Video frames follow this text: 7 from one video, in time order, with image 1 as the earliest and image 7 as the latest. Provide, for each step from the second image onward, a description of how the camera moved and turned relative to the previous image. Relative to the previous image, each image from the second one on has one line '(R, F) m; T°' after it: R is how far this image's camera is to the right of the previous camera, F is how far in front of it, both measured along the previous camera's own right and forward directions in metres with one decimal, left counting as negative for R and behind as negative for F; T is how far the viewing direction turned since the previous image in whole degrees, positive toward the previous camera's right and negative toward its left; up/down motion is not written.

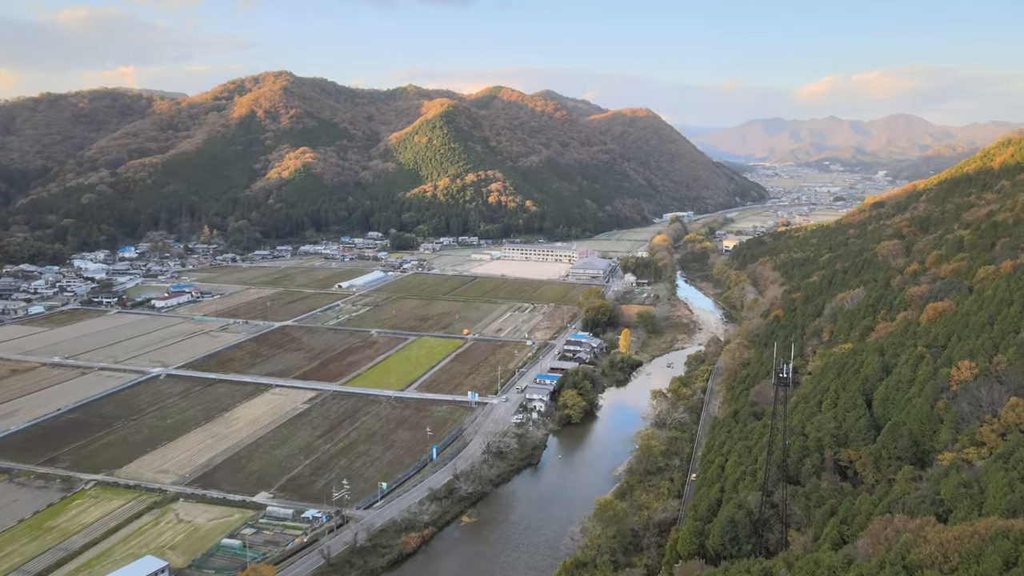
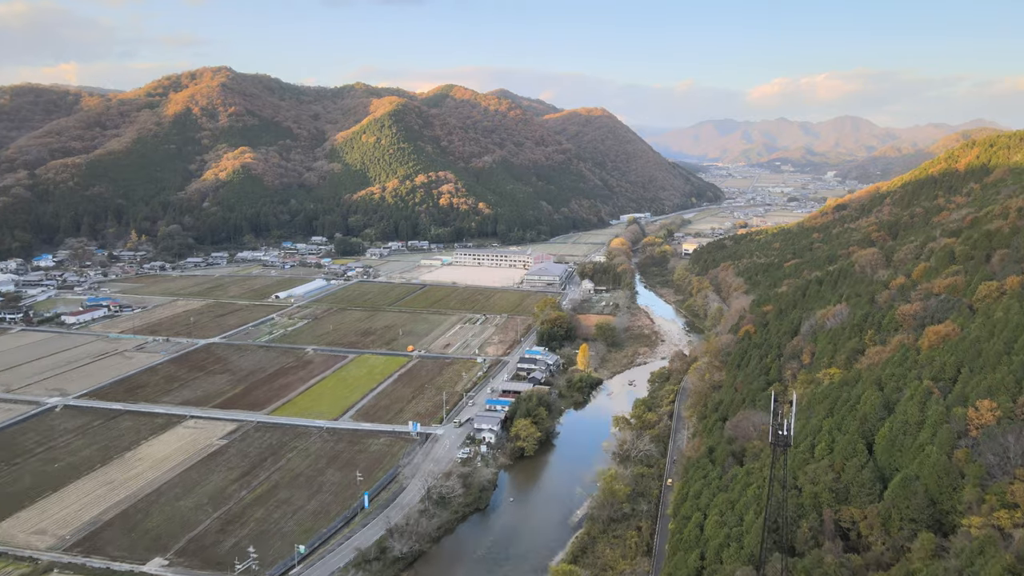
(+0.4, +2.9) m; +3°
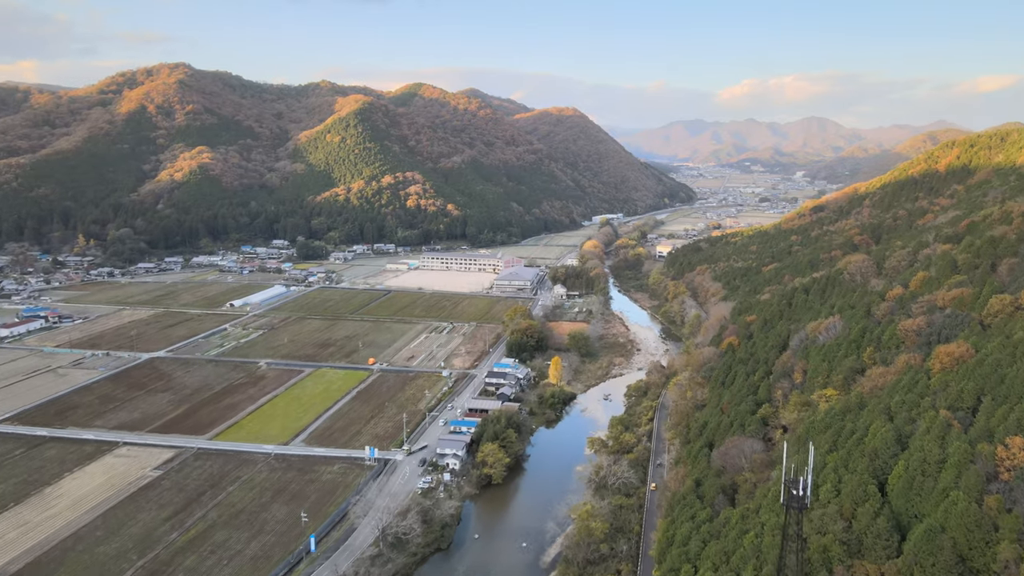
(+0.2, +2.0) m; +2°
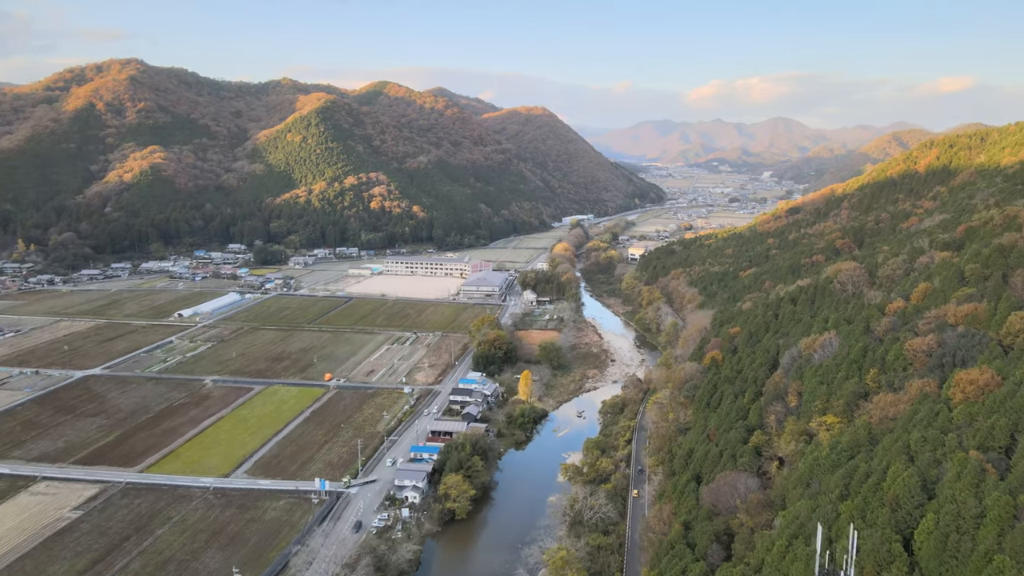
(+0.2, +2.1) m; +2°
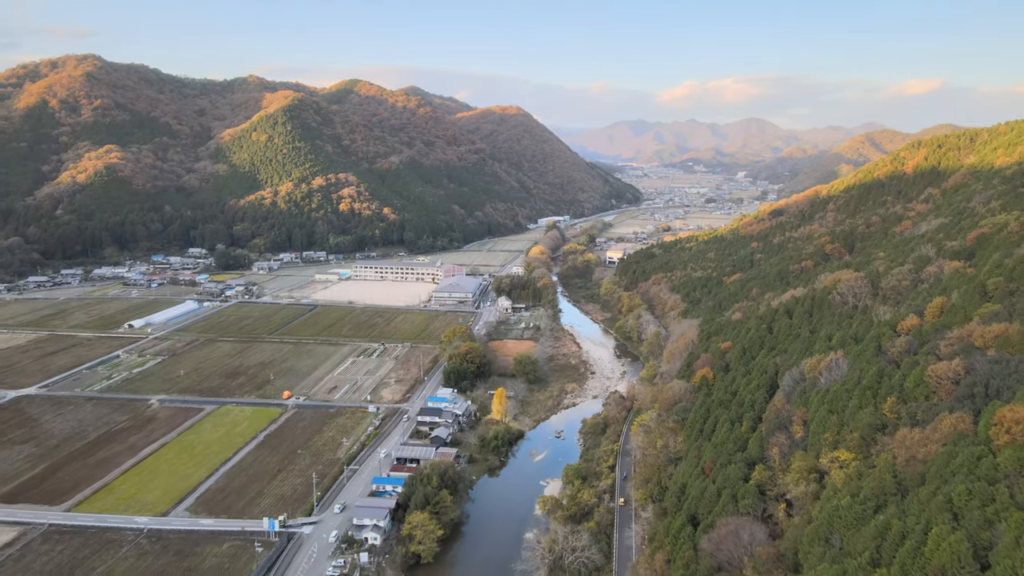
(+0.1, +2.0) m; +2°
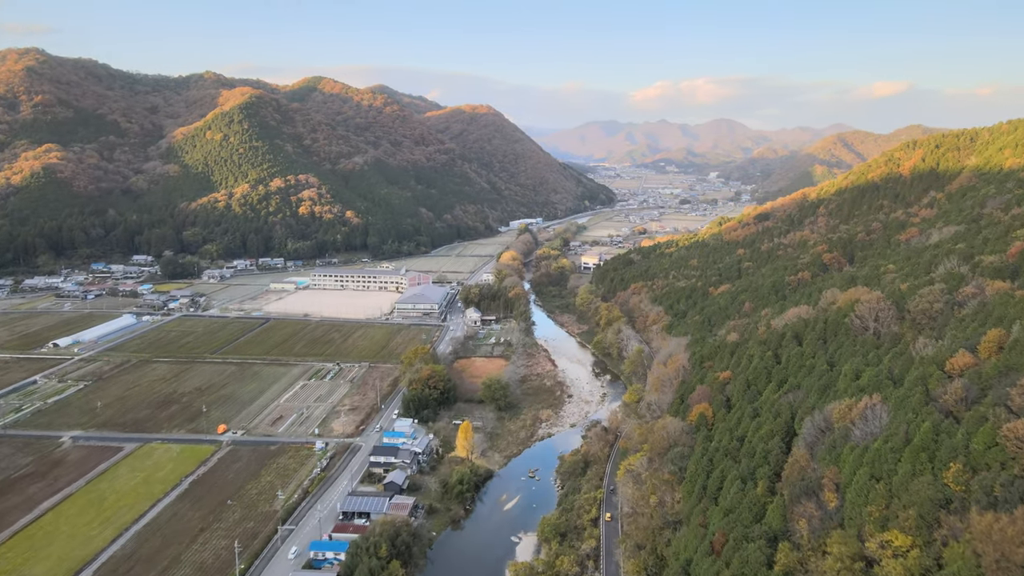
(+0.2, +3.2) m; +2°
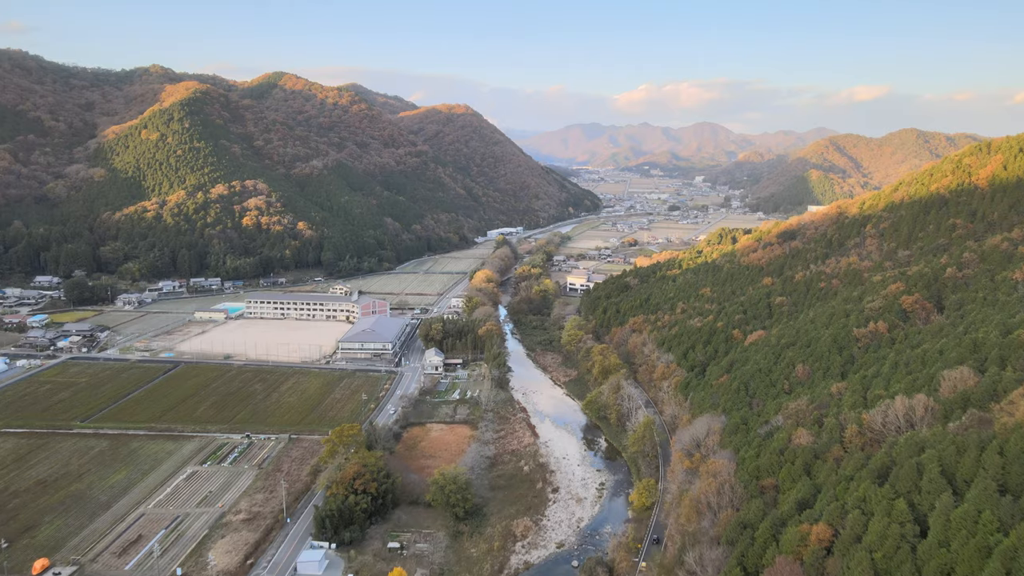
(+0.5, +7.8) m; +1°
